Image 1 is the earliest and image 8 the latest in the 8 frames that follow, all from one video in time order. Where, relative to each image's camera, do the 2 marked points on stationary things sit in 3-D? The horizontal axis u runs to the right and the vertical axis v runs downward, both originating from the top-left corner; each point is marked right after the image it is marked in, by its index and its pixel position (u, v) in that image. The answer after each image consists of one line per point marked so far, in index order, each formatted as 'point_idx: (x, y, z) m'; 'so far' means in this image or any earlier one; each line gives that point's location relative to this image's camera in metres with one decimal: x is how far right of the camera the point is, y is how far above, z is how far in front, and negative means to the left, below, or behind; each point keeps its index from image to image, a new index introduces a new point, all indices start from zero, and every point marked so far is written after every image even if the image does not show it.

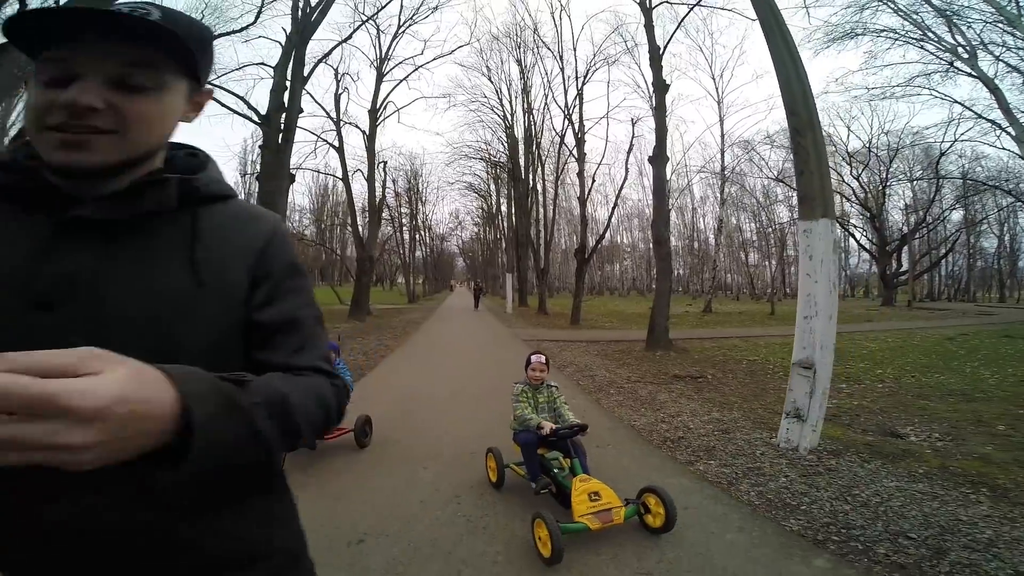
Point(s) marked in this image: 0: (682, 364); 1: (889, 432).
0: (+3.8, -1.7, +12.0) m
1: (+4.7, -1.8, +6.8) m
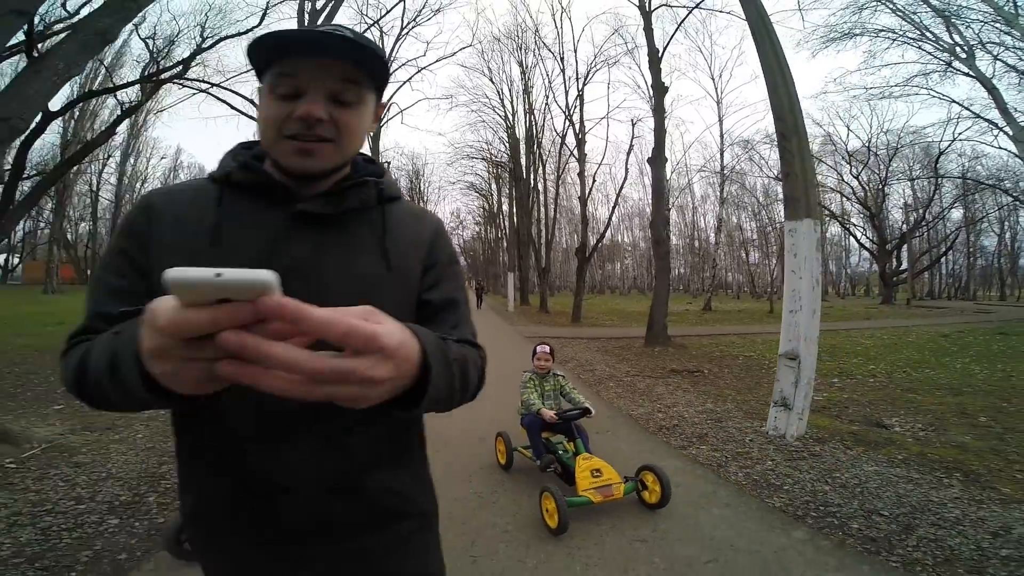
0: (+3.8, -1.6, +12.4) m
1: (+4.8, -1.8, +7.2) m
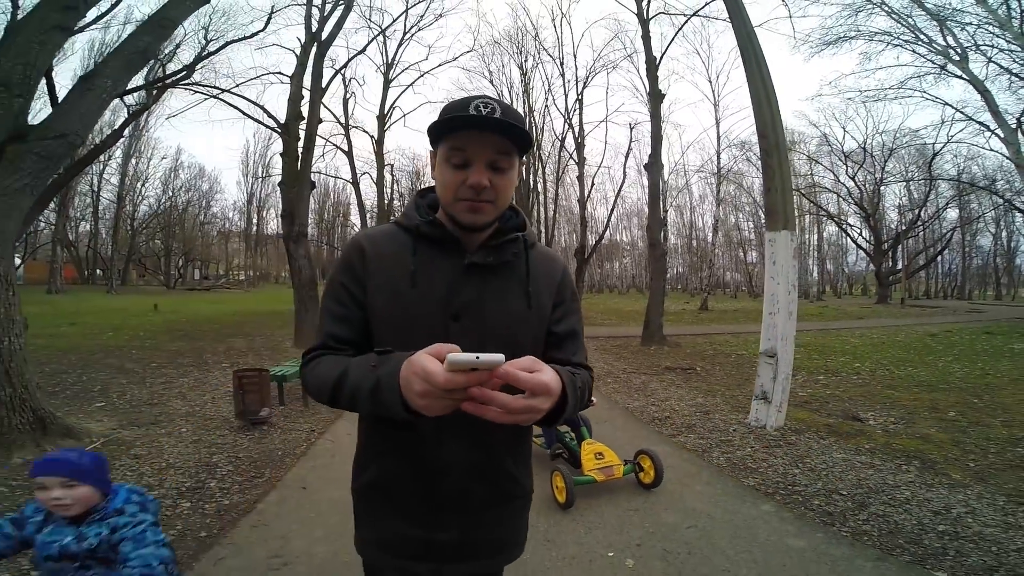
0: (+3.9, -1.7, +13.0) m
1: (+4.9, -1.8, +7.8) m
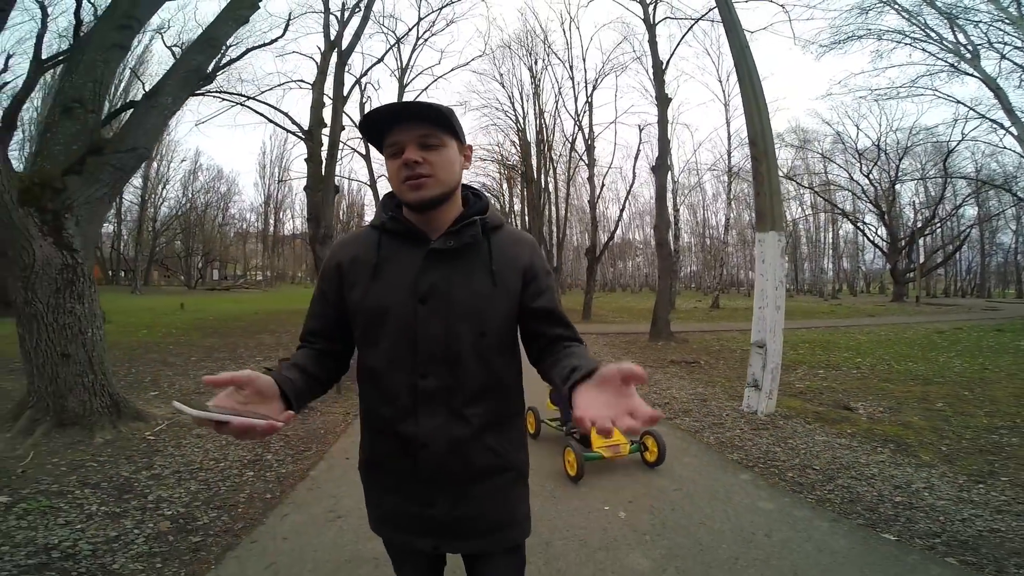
0: (+4.2, -1.6, +13.6) m
1: (+5.1, -1.8, +8.4) m
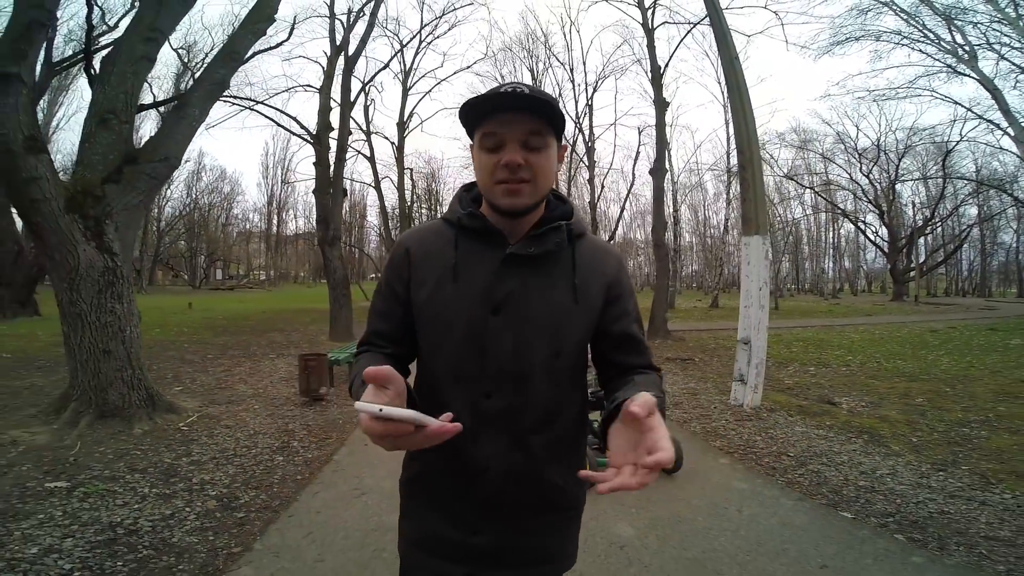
0: (+4.3, -1.6, +14.1) m
1: (+5.1, -1.8, +8.8) m
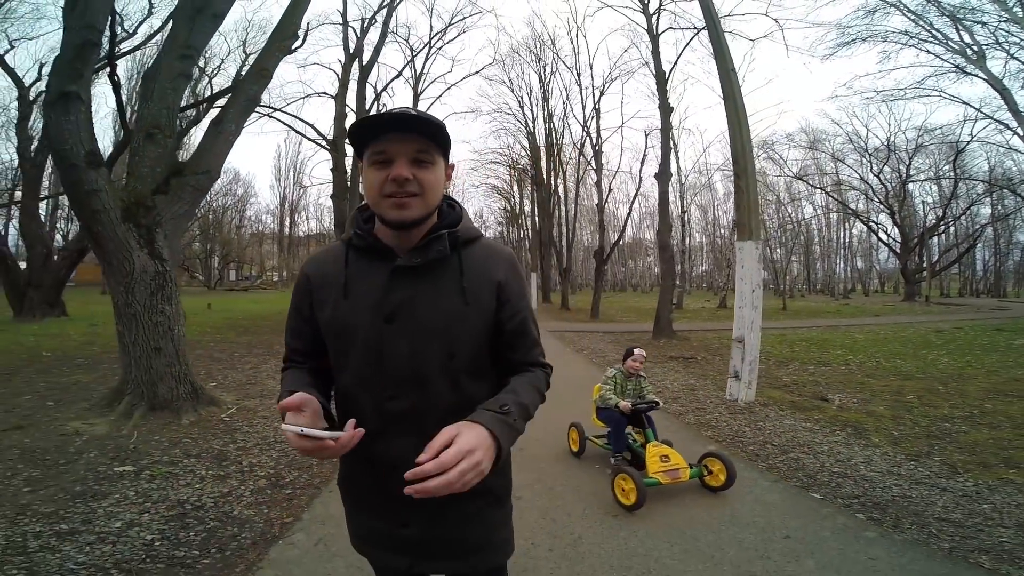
0: (+4.5, -1.6, +14.6) m
1: (+5.3, -1.8, +9.3) m
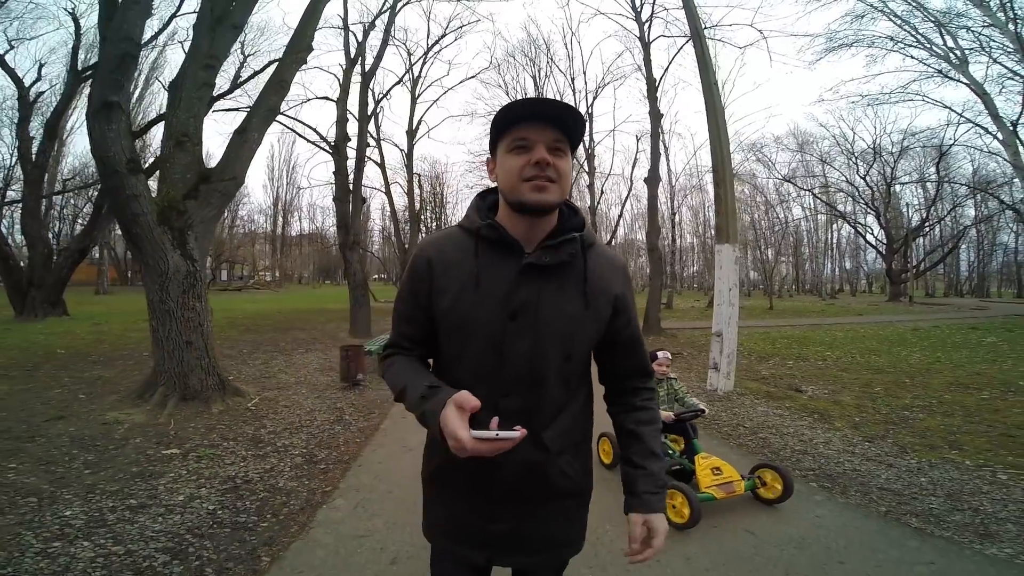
0: (+4.4, -1.6, +15.3) m
1: (+5.2, -1.8, +10.1) m
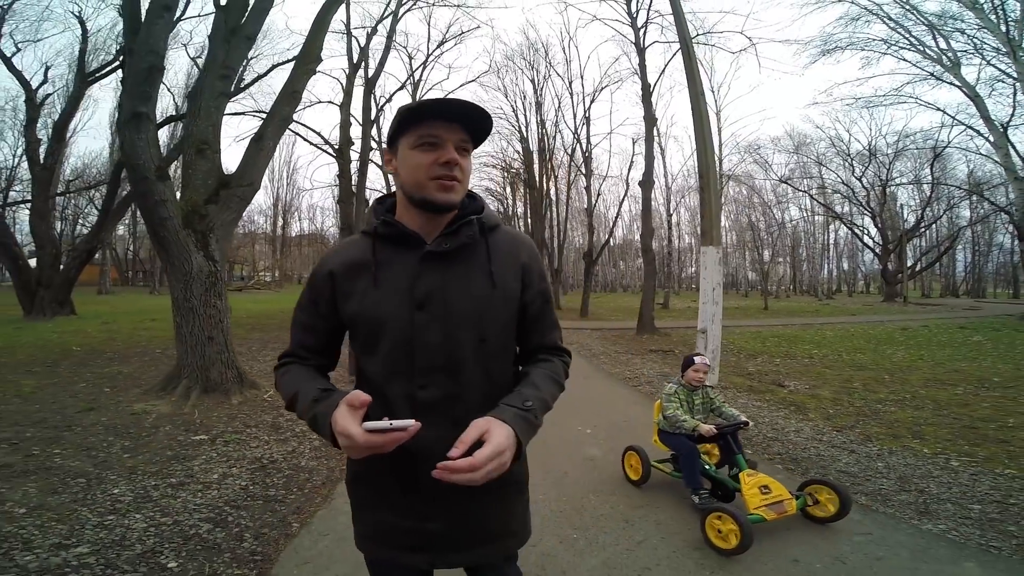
0: (+4.3, -1.6, +15.9) m
1: (+5.2, -1.8, +10.6) m
